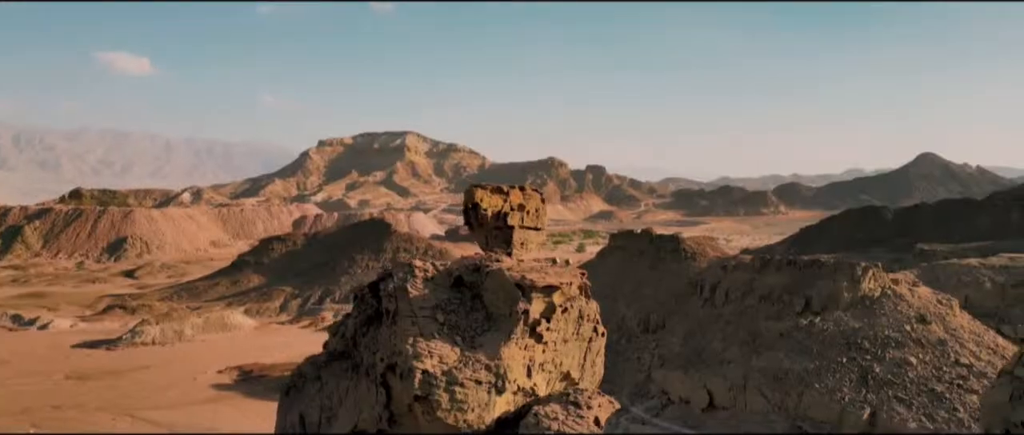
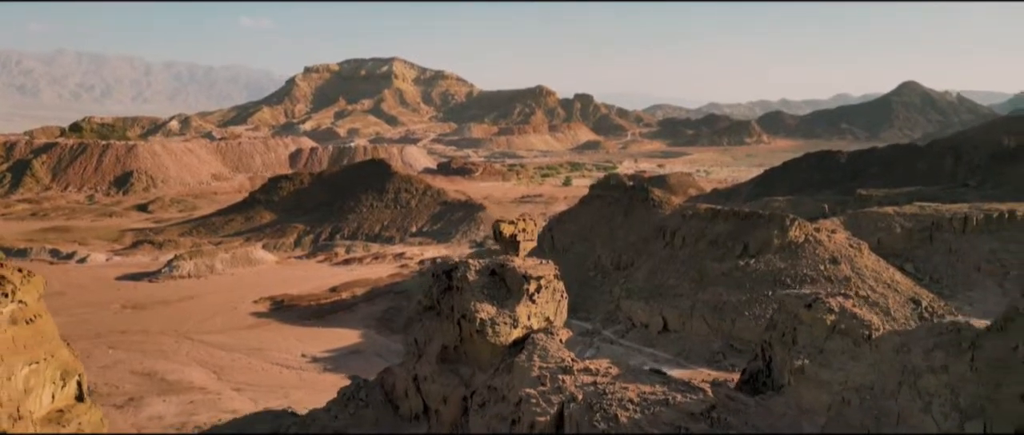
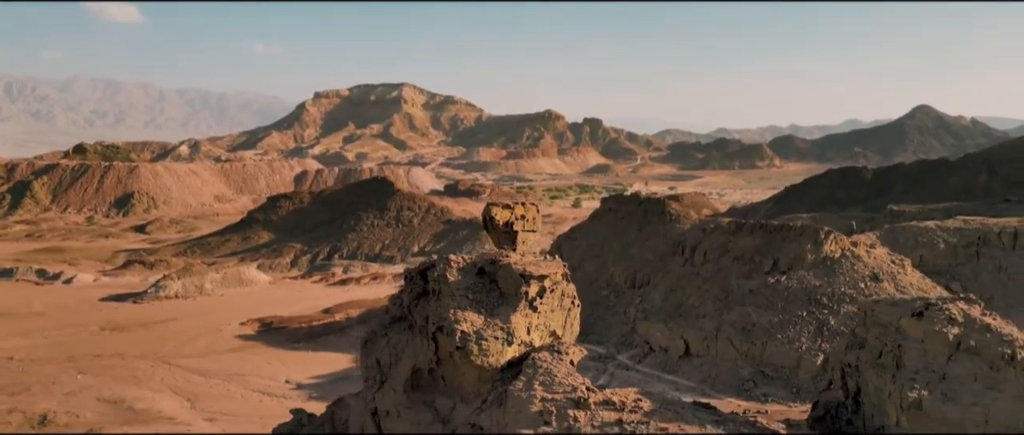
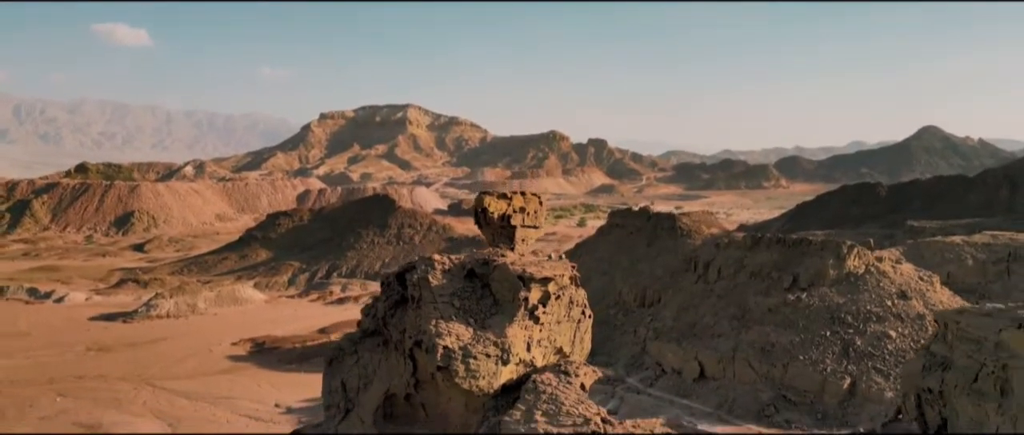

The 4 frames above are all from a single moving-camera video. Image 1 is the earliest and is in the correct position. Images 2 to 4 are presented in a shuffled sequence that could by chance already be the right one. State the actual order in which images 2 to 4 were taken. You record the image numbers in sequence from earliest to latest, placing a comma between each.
4, 3, 2
